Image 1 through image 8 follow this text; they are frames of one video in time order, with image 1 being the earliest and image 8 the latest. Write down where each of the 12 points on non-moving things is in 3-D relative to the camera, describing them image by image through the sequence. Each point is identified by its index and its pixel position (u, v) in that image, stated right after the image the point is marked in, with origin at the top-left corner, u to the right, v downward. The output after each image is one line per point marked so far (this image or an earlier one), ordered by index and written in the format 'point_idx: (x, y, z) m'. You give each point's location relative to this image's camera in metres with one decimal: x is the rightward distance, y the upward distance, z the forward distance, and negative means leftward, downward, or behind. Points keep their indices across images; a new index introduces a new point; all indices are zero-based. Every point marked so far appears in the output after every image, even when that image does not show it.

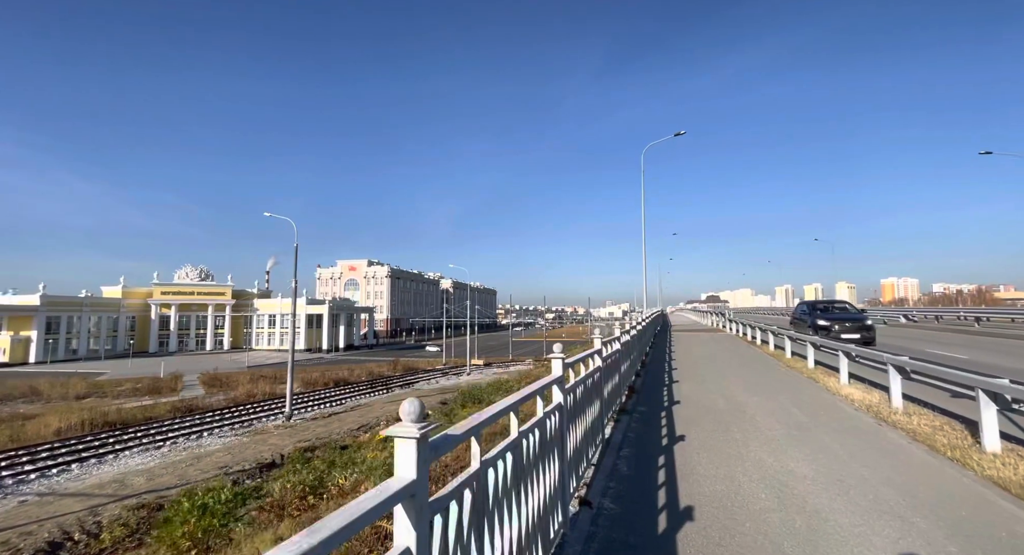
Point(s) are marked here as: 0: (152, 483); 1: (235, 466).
0: (-9.4, -5.4, +13.7) m
1: (-8.0, -5.5, +15.1) m
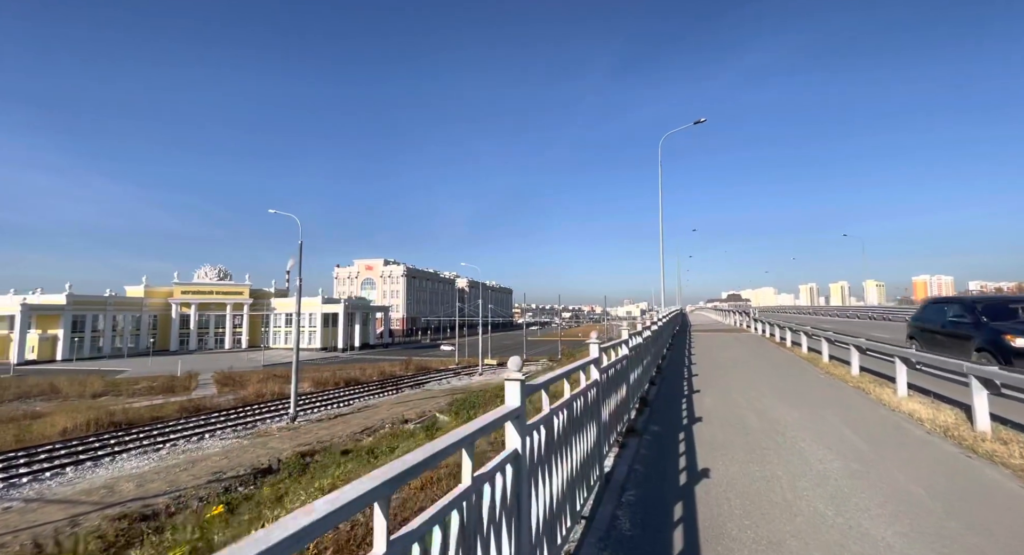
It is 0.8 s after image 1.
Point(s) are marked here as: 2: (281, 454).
0: (-9.3, -5.3, +13.1) m
1: (-7.8, -5.4, +14.5) m
2: (-7.3, -5.5, +16.5) m
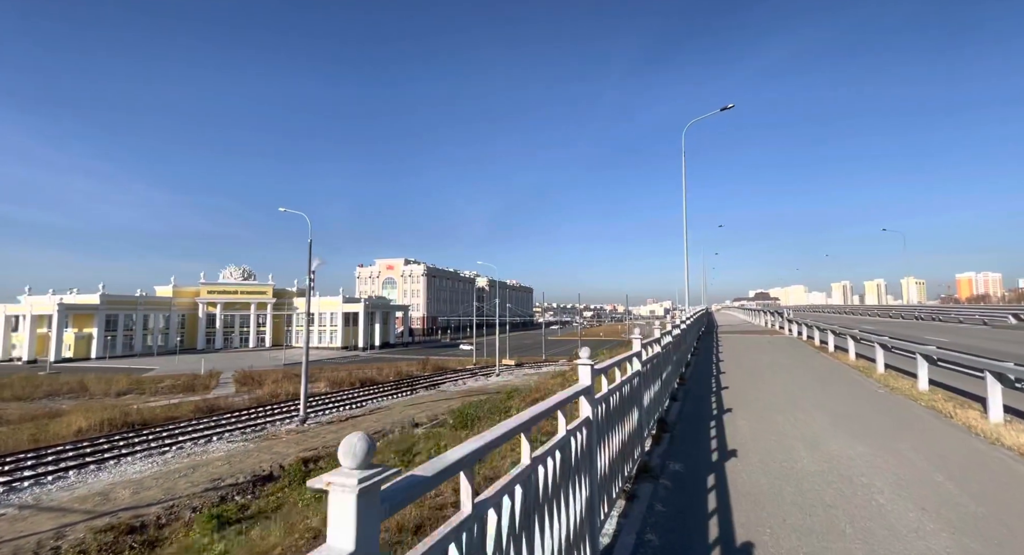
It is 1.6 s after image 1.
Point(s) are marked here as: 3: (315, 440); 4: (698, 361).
0: (-9.0, -5.3, +12.6) m
1: (-7.5, -5.3, +13.9) m
2: (-6.9, -5.5, +15.9) m
3: (-7.0, -5.8, +18.6) m
4: (+5.0, -2.2, +13.9) m
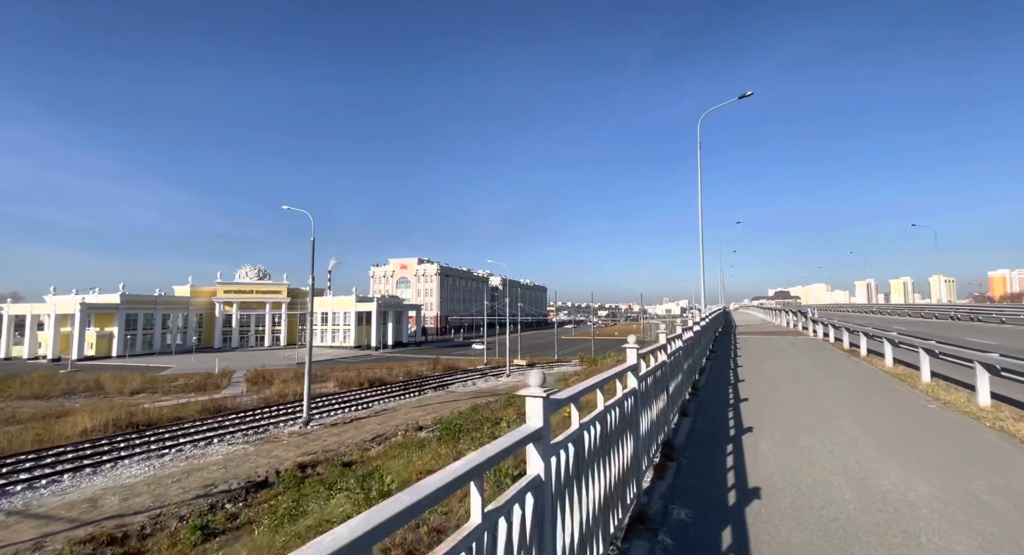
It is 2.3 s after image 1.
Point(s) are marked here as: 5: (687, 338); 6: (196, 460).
0: (-8.9, -5.2, +12.1) m
1: (-7.4, -5.3, +13.4) m
2: (-6.8, -5.5, +15.3) m
3: (-6.8, -5.7, +18.1) m
4: (+5.1, -2.1, +13.1) m
5: (+3.5, -1.2, +10.5) m
6: (-9.7, -5.6, +16.0) m
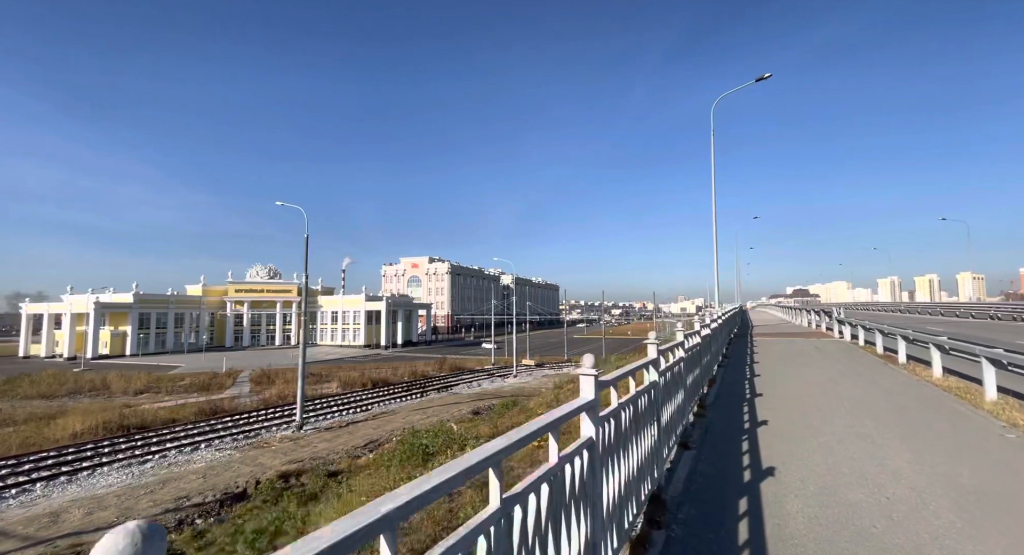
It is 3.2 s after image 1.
0: (-9.1, -5.2, +11.3) m
1: (-7.5, -5.2, +12.5) m
2: (-6.8, -5.4, +14.4) m
3: (-6.8, -5.7, +17.2) m
4: (+4.9, -2.1, +11.9) m
5: (+3.3, -1.1, +9.4) m
6: (-9.8, -5.5, +15.2) m
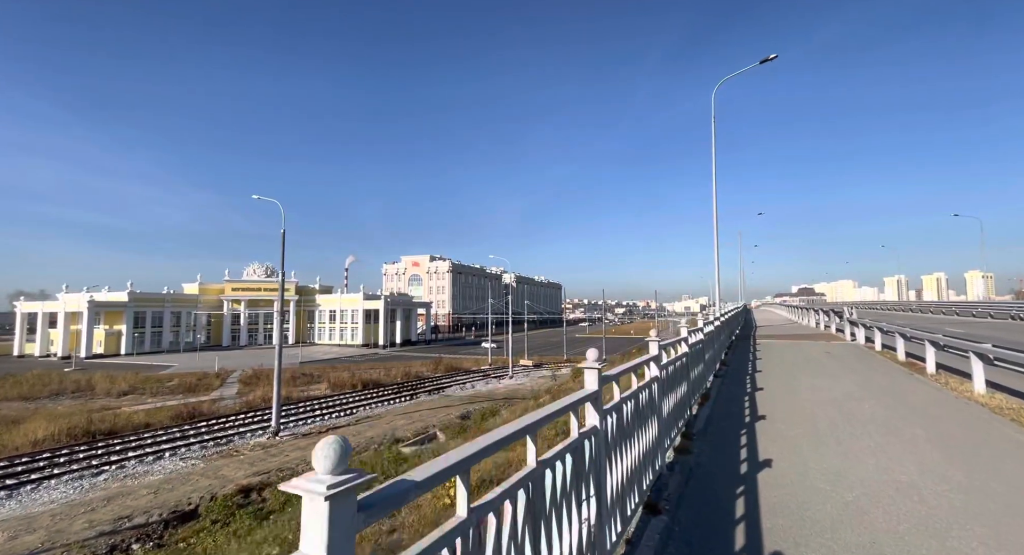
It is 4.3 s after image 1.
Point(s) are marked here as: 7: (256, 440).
0: (-9.6, -5.1, +10.1) m
1: (-8.0, -5.2, +11.3) m
2: (-7.3, -5.3, +13.3) m
3: (-7.3, -5.6, +16.1) m
4: (+4.4, -2.0, +10.6) m
5: (+2.8, -1.1, +8.1) m
6: (-10.2, -5.5, +14.1) m
7: (-9.3, -5.9, +19.0) m
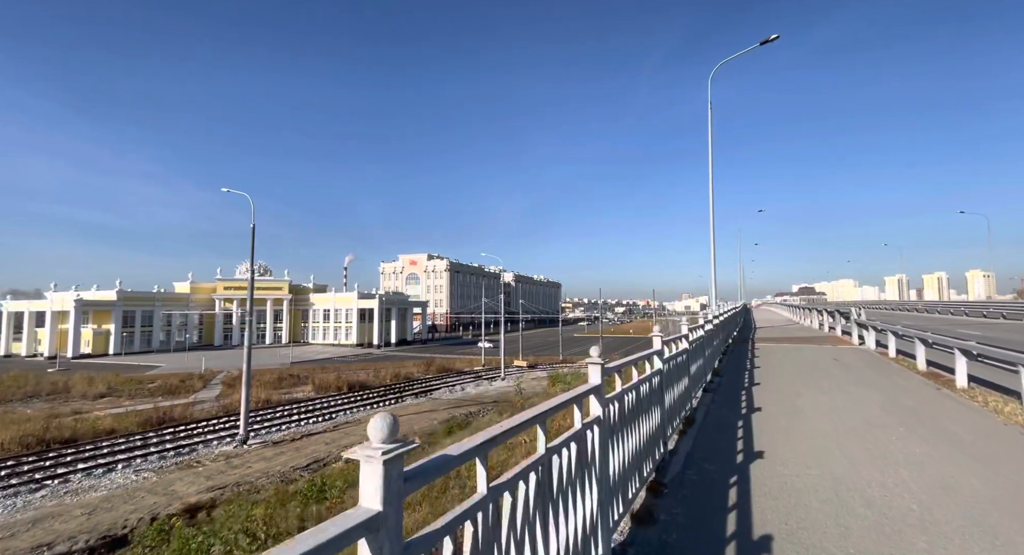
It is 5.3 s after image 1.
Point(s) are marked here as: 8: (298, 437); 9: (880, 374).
0: (-10.2, -5.1, +9.0) m
1: (-8.6, -5.1, +10.1) m
2: (-7.9, -5.2, +12.1) m
3: (-7.9, -5.5, +14.9) m
4: (+3.8, -1.9, +9.4) m
5: (+2.2, -1.0, +6.9) m
6: (-10.8, -5.4, +12.9) m
7: (-9.9, -5.8, +17.8) m
8: (-8.0, -5.9, +19.7) m
9: (+6.6, -1.7, +9.4) m
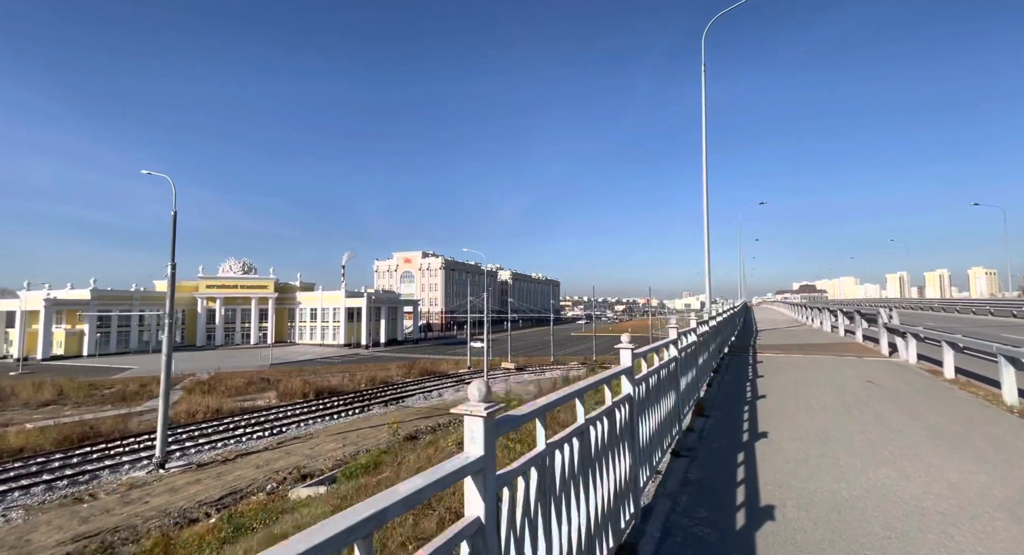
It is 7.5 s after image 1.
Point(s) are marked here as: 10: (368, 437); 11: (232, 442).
0: (-11.4, -5.0, +6.3) m
1: (-9.8, -5.0, +7.5) m
2: (-9.1, -5.1, +9.4) m
3: (-9.0, -5.4, +12.2) m
4: (+2.6, -1.8, +6.7) m
5: (+1.0, -0.9, +4.3) m
6: (-12.0, -5.3, +10.3) m
7: (-11.0, -5.7, +15.2) m
8: (-9.2, -5.8, +17.0) m
9: (+5.4, -1.6, +6.8) m
10: (-5.4, -6.0, +20.0) m
11: (-10.2, -6.0, +19.3) m
